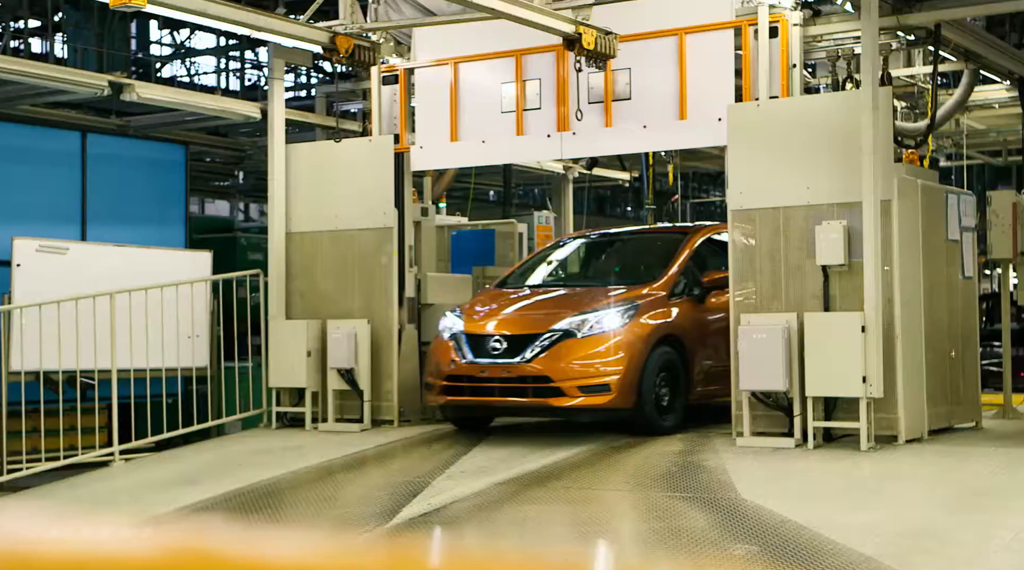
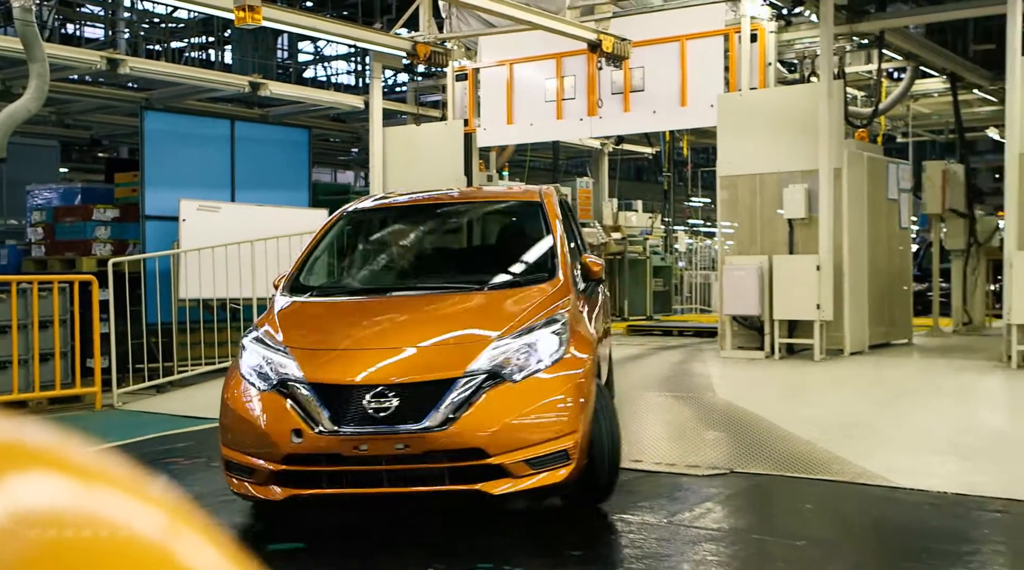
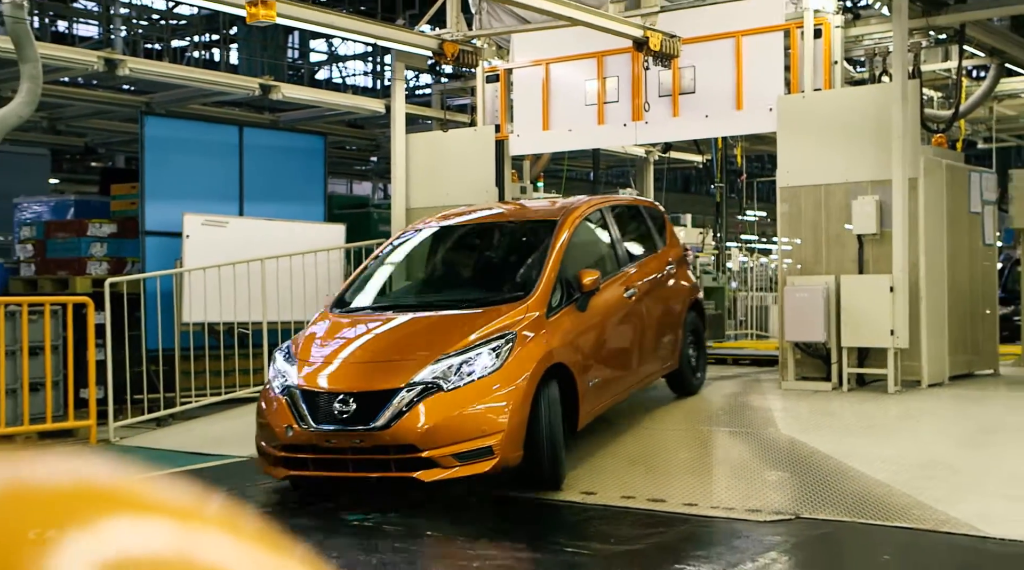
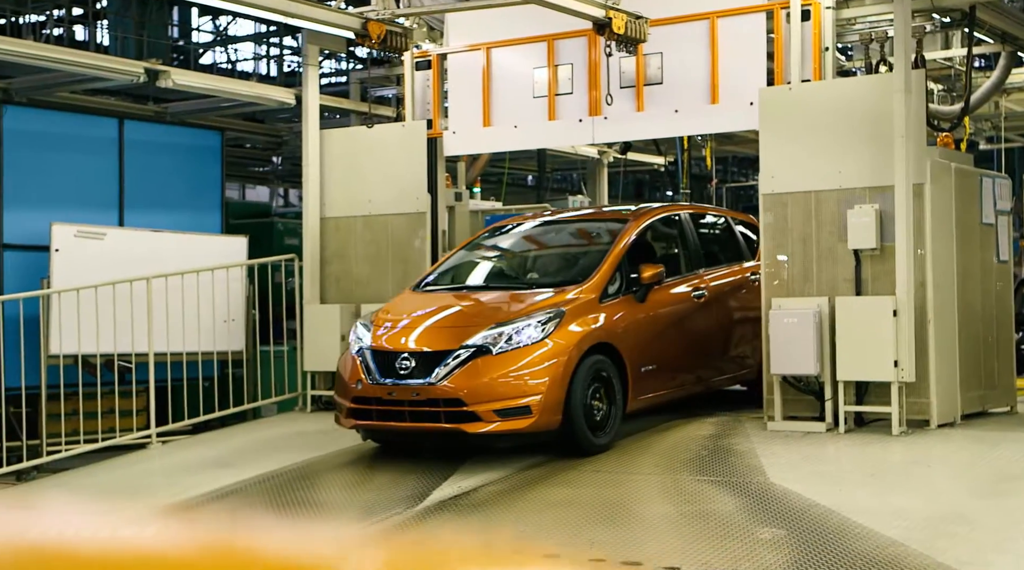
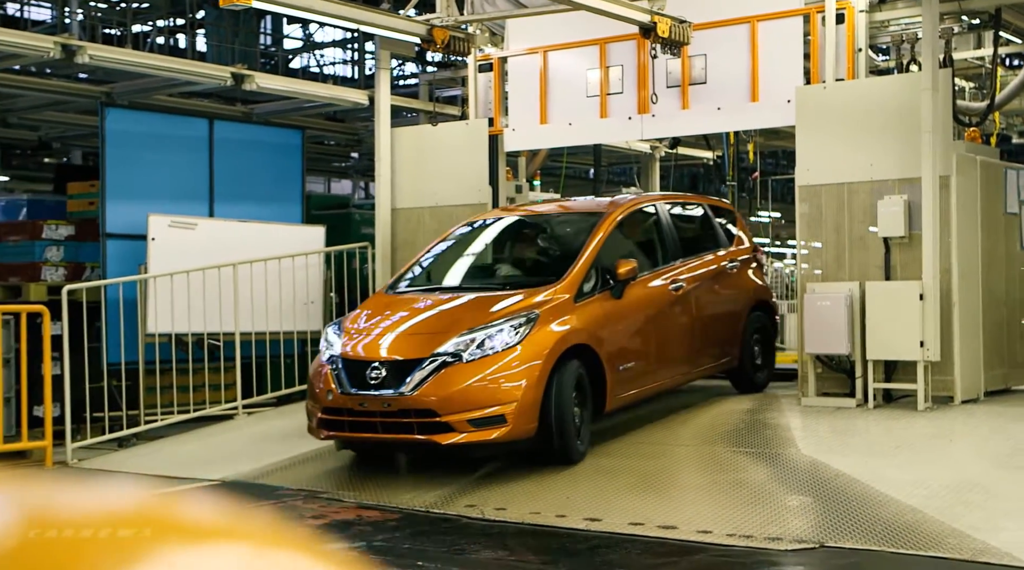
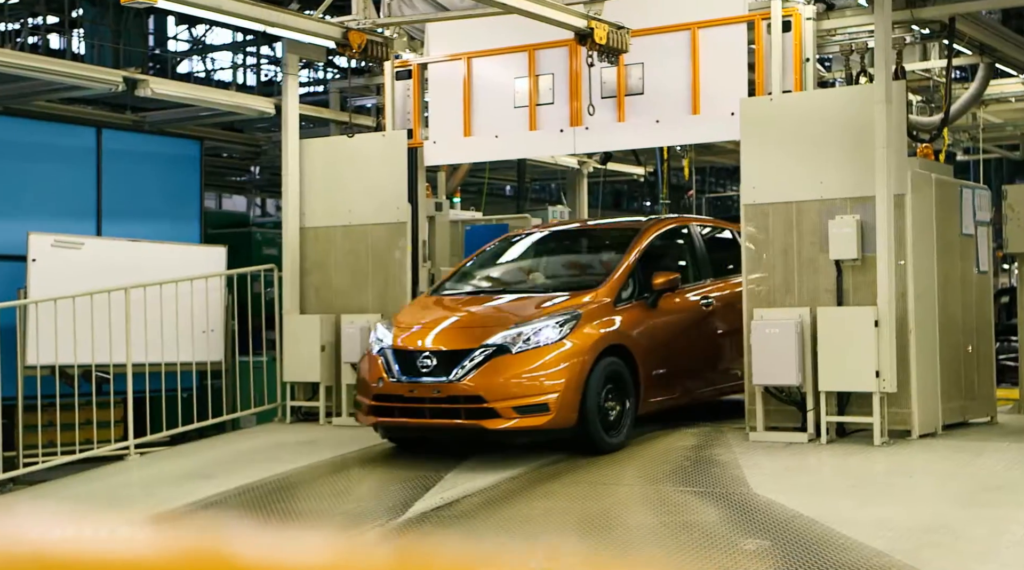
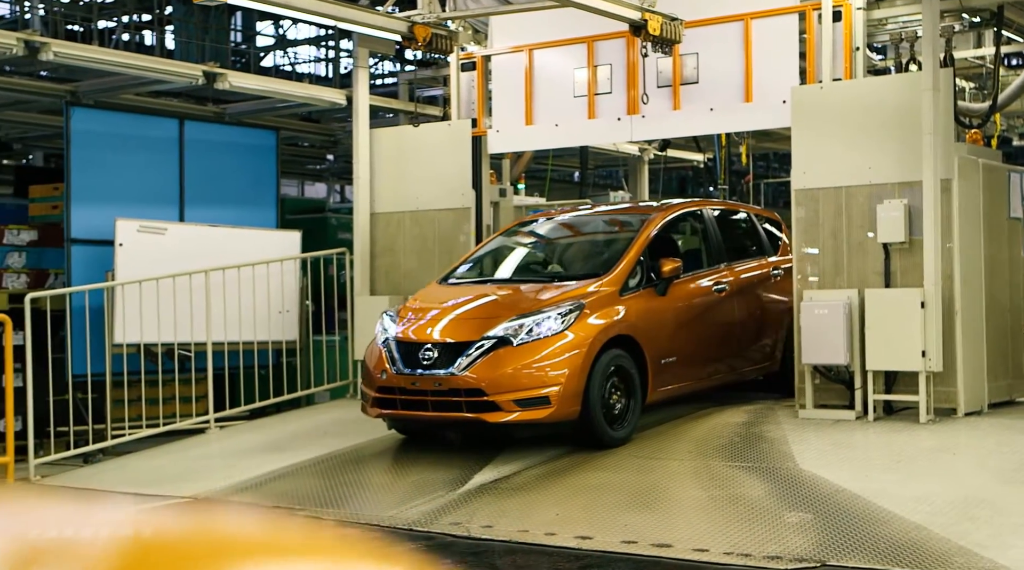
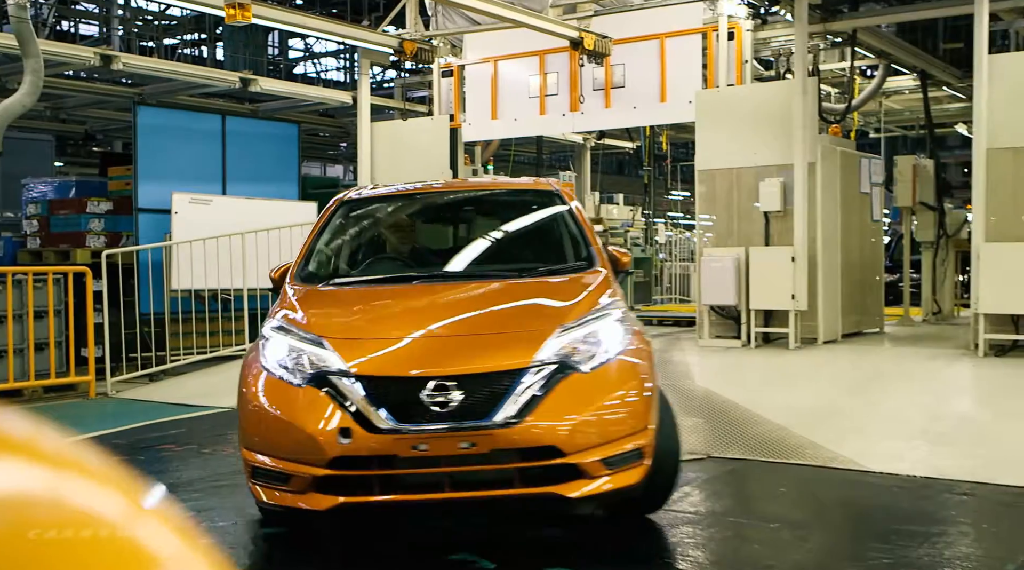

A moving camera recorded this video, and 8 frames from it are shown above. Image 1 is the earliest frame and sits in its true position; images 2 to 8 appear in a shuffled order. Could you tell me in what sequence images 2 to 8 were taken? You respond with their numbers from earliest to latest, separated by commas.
6, 4, 7, 5, 3, 2, 8
